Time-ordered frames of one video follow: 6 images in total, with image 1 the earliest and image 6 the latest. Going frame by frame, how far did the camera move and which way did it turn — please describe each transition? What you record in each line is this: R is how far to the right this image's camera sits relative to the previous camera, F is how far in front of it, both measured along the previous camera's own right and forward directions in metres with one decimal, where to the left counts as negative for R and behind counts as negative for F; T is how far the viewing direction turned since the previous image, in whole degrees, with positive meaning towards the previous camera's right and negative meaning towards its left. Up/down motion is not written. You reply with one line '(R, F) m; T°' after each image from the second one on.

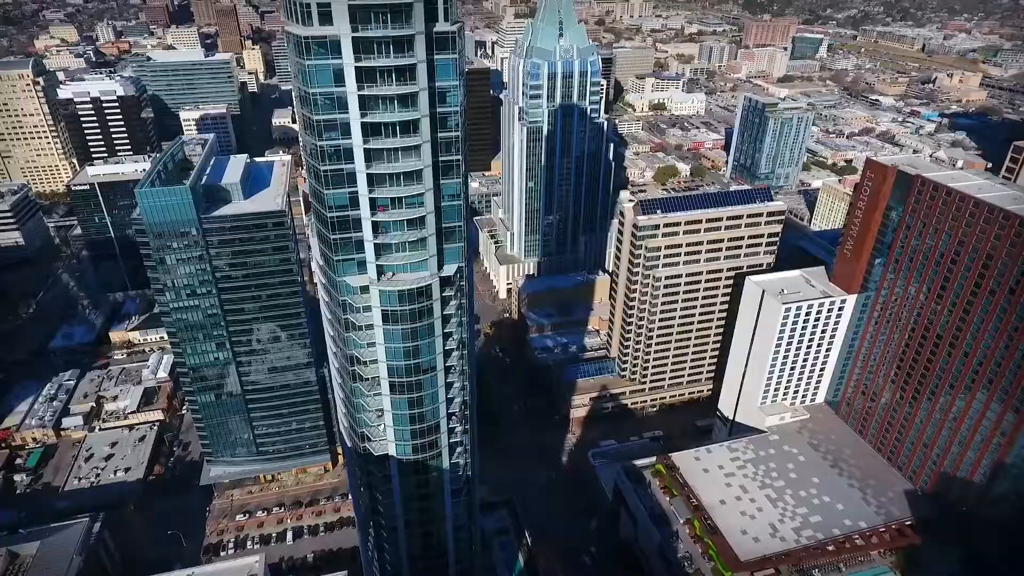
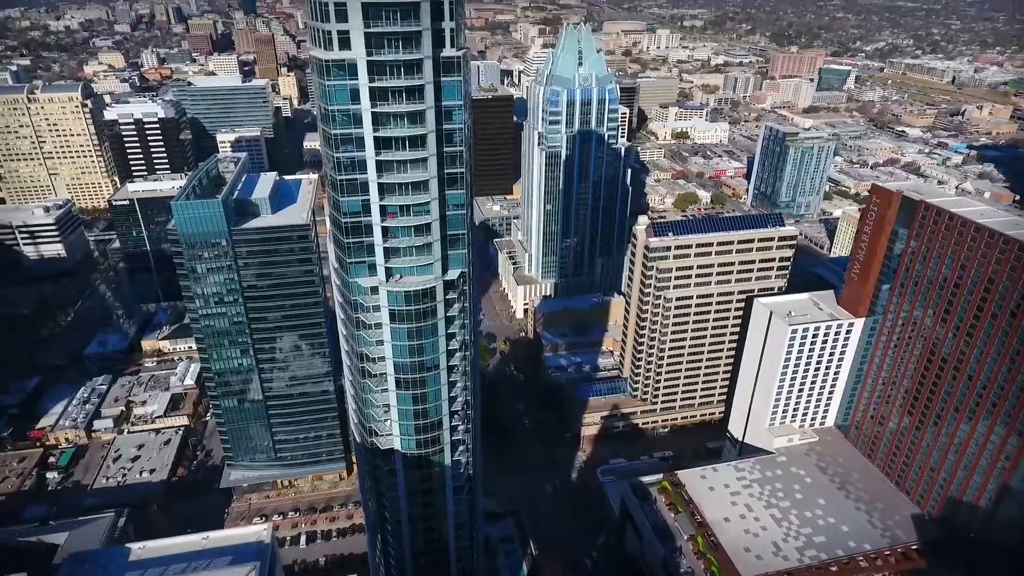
(+1.0, -1.7) m; -2°
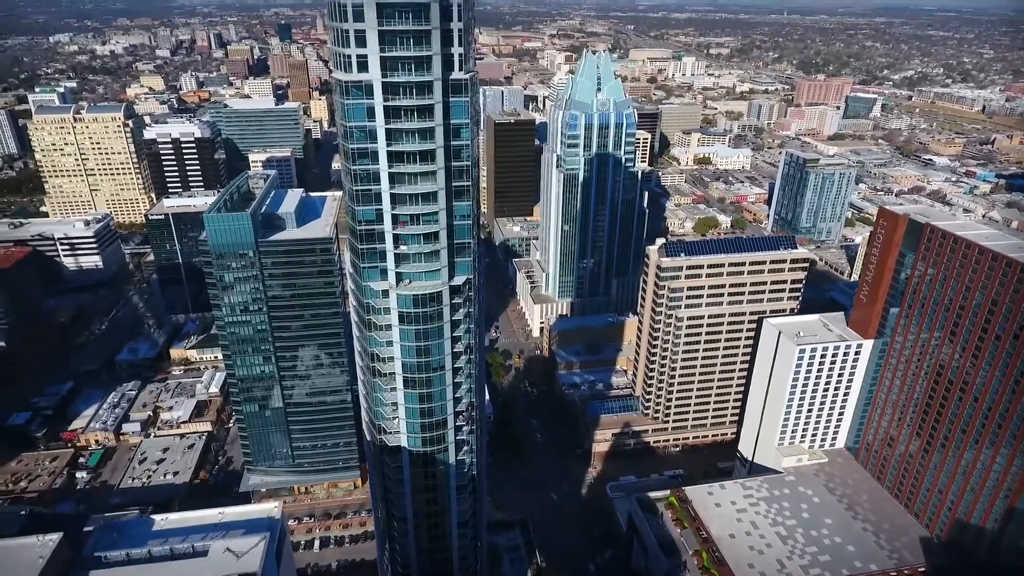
(+0.9, -1.6) m; -2°
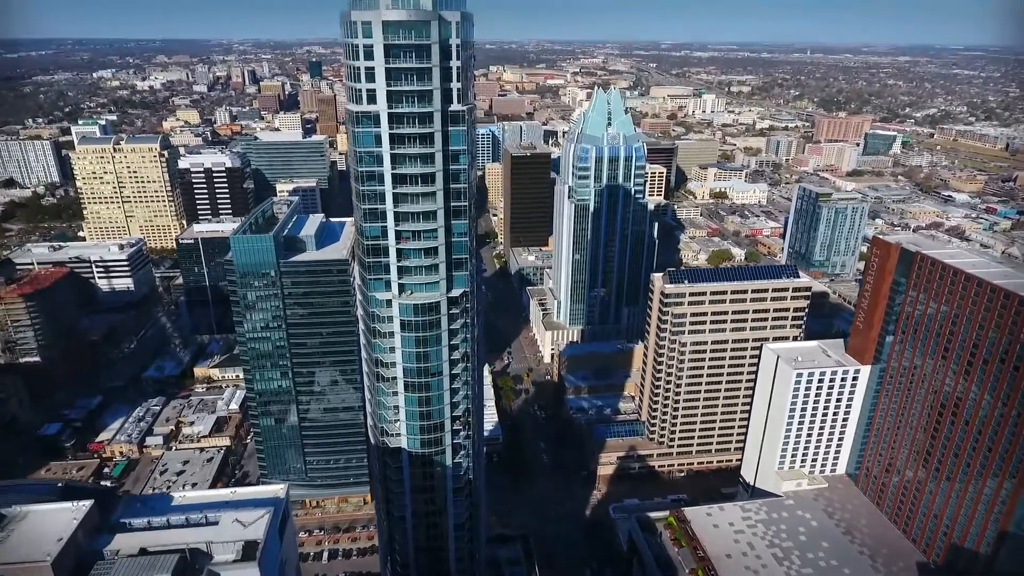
(+1.3, -2.3) m; -2°
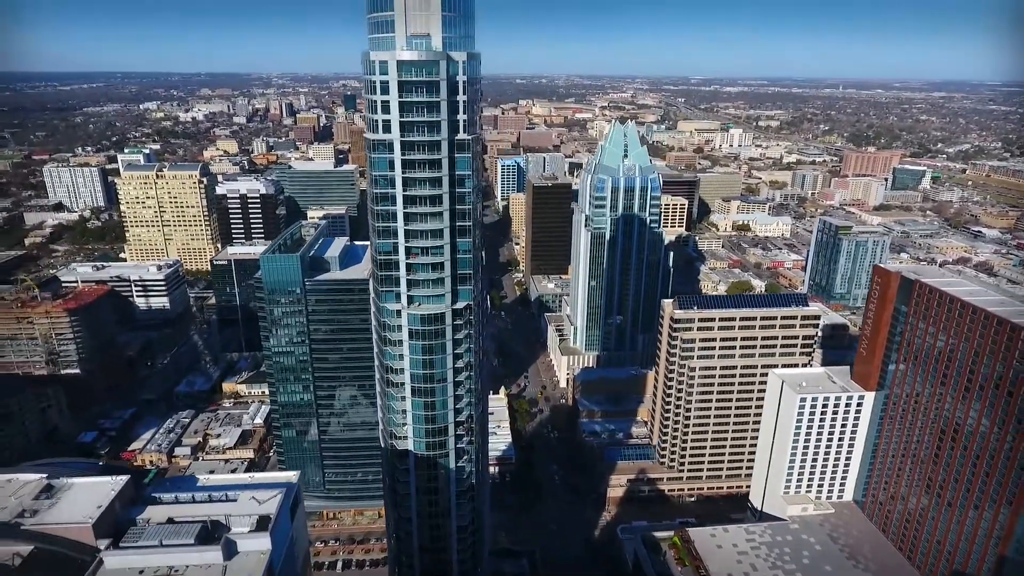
(+1.3, -2.4) m; -2°
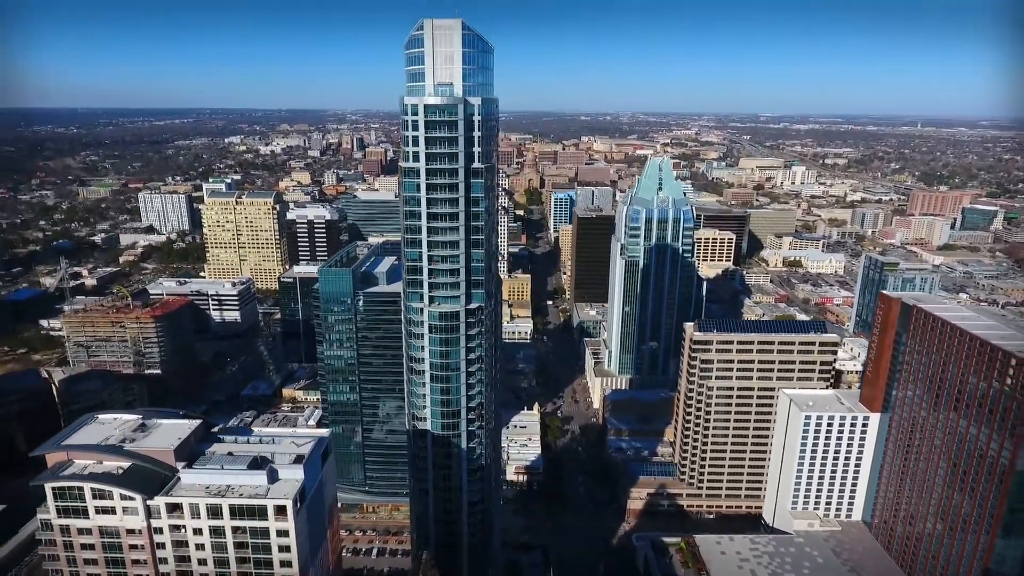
(+3.3, -5.7) m; -5°
